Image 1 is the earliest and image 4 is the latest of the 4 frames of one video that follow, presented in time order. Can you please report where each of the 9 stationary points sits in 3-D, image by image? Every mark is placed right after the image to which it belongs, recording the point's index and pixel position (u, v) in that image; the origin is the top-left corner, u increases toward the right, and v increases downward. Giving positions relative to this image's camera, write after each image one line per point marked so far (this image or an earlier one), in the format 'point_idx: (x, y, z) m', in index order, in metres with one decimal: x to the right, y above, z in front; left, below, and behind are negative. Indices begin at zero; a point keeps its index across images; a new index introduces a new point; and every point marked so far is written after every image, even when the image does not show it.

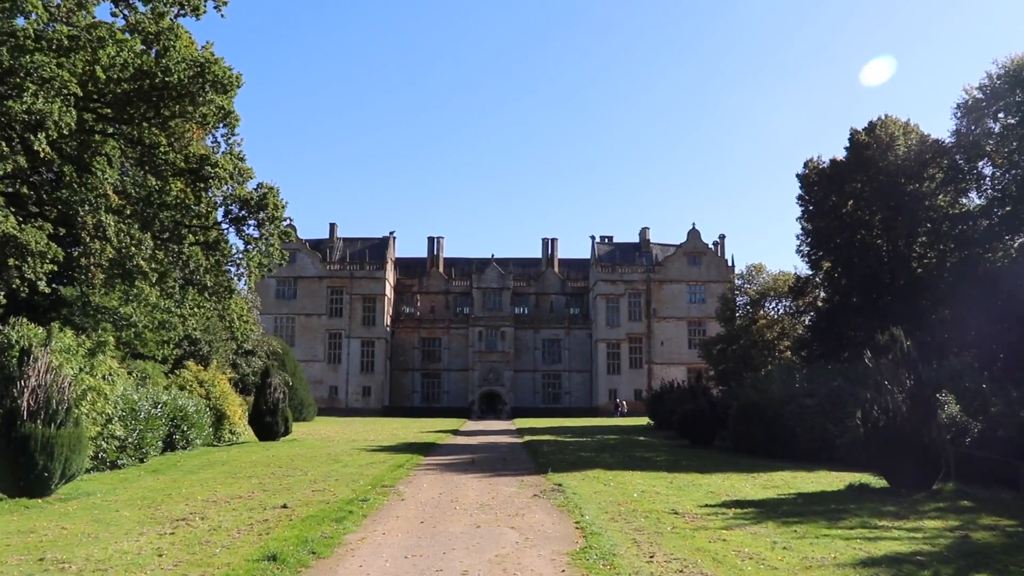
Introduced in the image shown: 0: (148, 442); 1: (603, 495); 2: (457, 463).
0: (-8.3, -3.5, +18.7) m
1: (+1.3, -3.1, +12.1) m
2: (-1.3, -4.0, +18.8) m
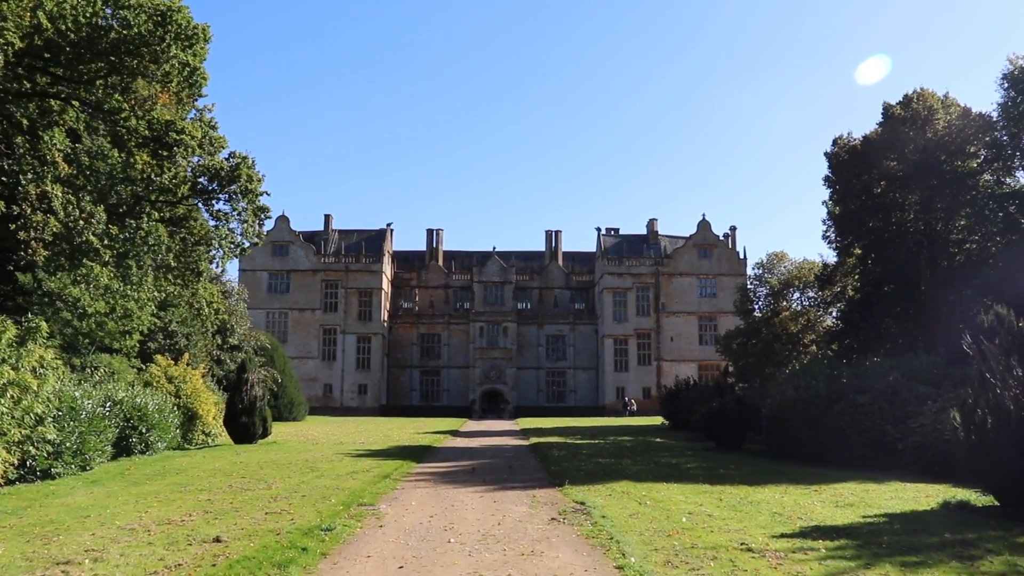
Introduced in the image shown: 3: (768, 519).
0: (-8.2, -3.1, +16.0) m
1: (+1.5, -2.7, +9.4) m
2: (-1.1, -3.6, +16.0) m
3: (+3.1, -2.8, +9.9) m
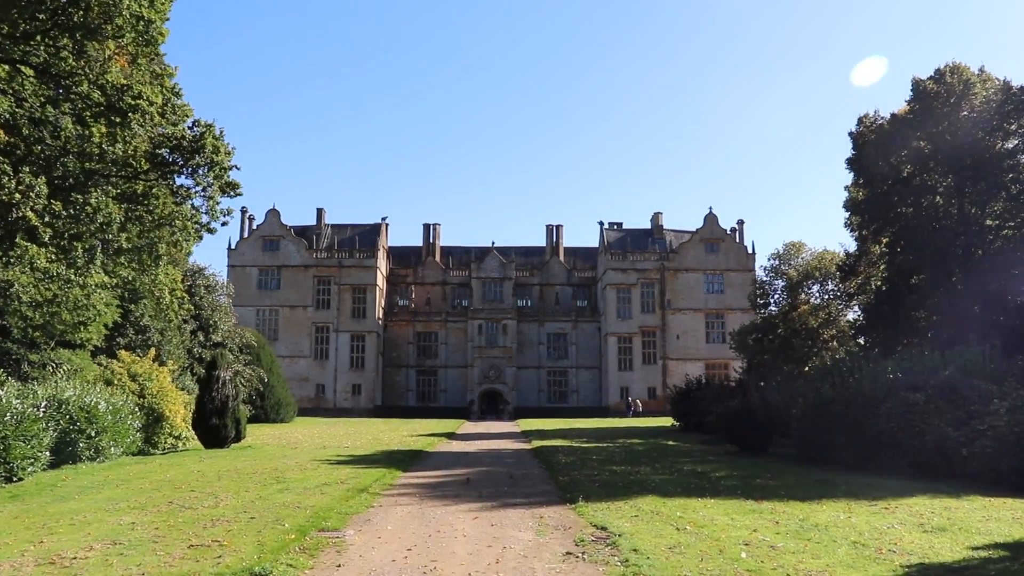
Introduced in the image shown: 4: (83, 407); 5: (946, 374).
0: (-8.2, -2.8, +13.6) m
1: (+1.5, -2.3, +7.0) m
2: (-1.1, -3.2, +13.7) m
3: (+3.1, -2.4, +7.5) m
4: (-8.8, -2.5, +16.9) m
5: (+8.3, -1.7, +15.7) m
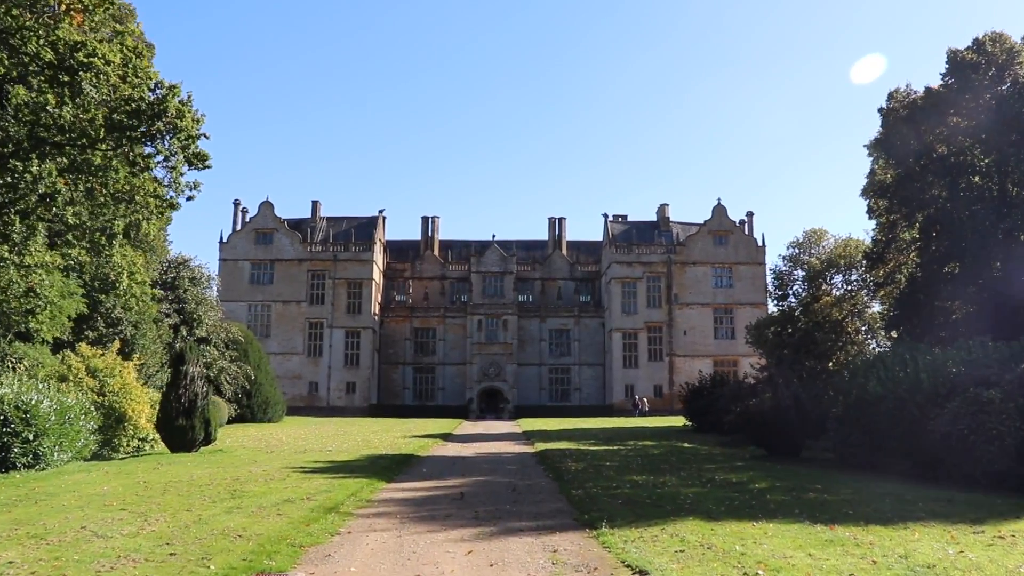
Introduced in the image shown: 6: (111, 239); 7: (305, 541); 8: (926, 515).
0: (-8.1, -2.4, +11.4) m
1: (+1.5, -2.0, +4.8) m
2: (-1.1, -2.9, +11.4) m
3: (+3.1, -2.1, +5.3) m
4: (-8.8, -2.1, +14.6) m
5: (+8.3, -1.3, +13.4) m
6: (-8.5, +1.0, +17.8) m
7: (-2.0, -2.4, +7.9) m
8: (+4.8, -2.6, +9.6) m
